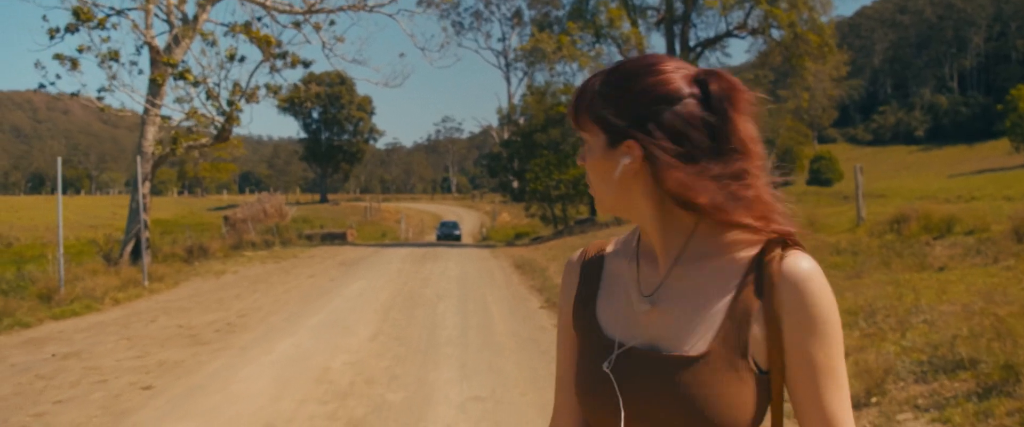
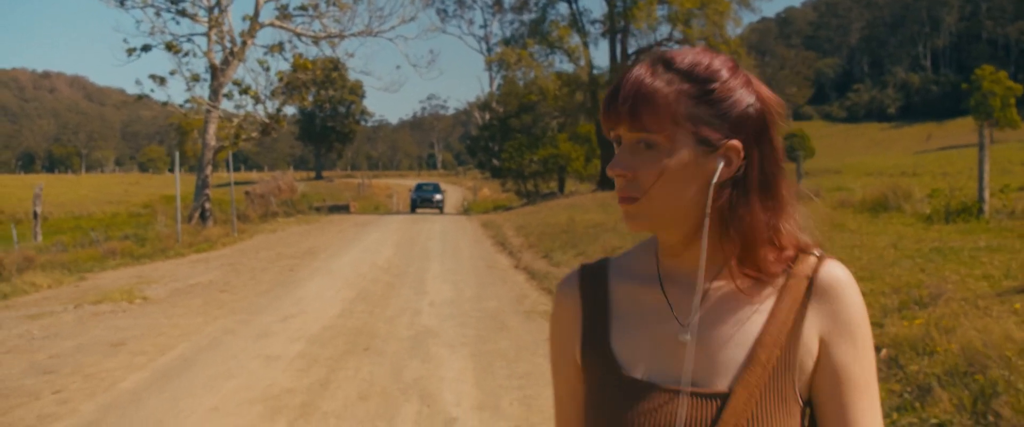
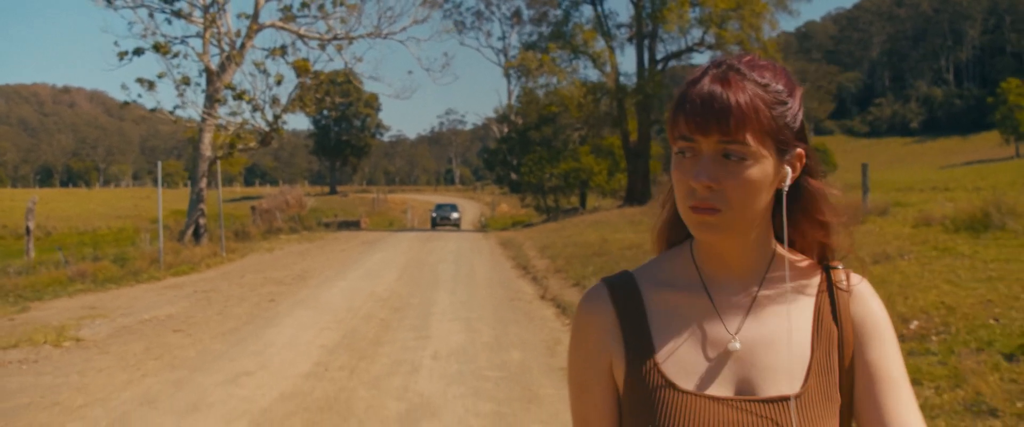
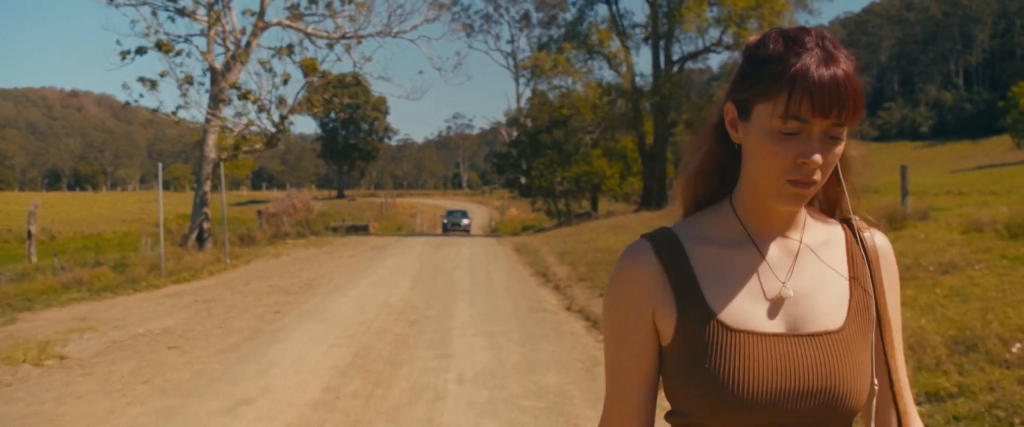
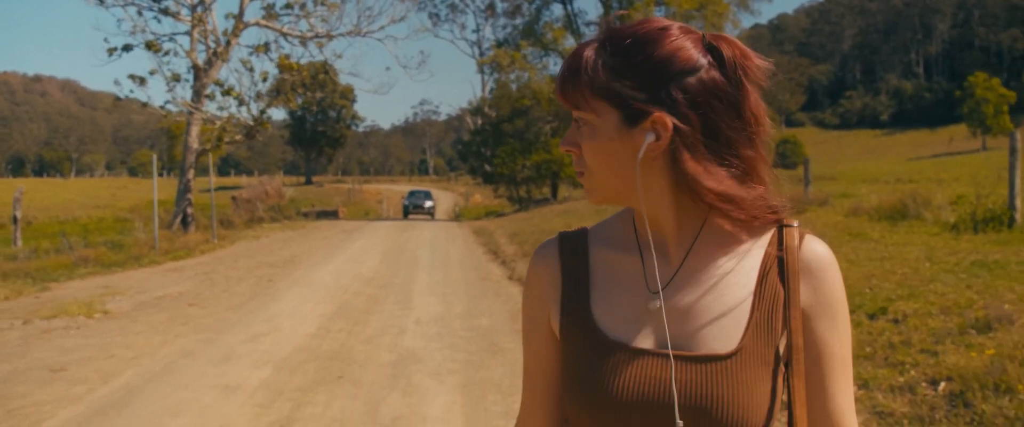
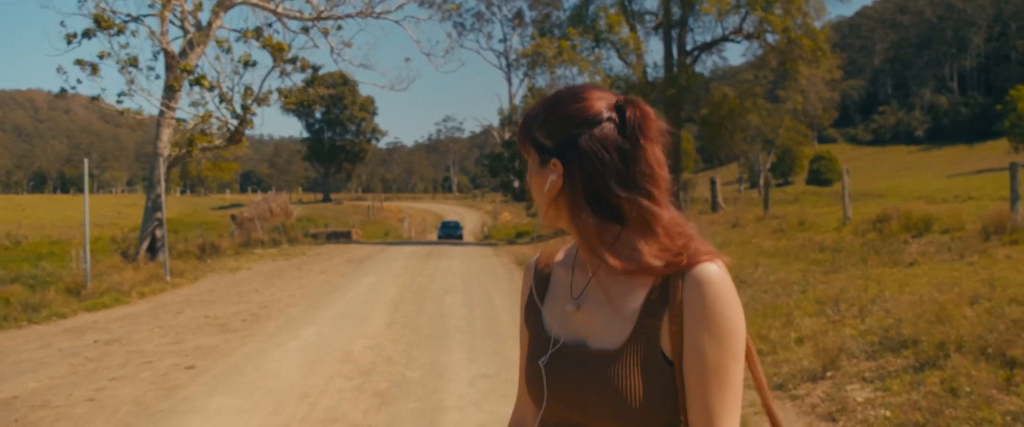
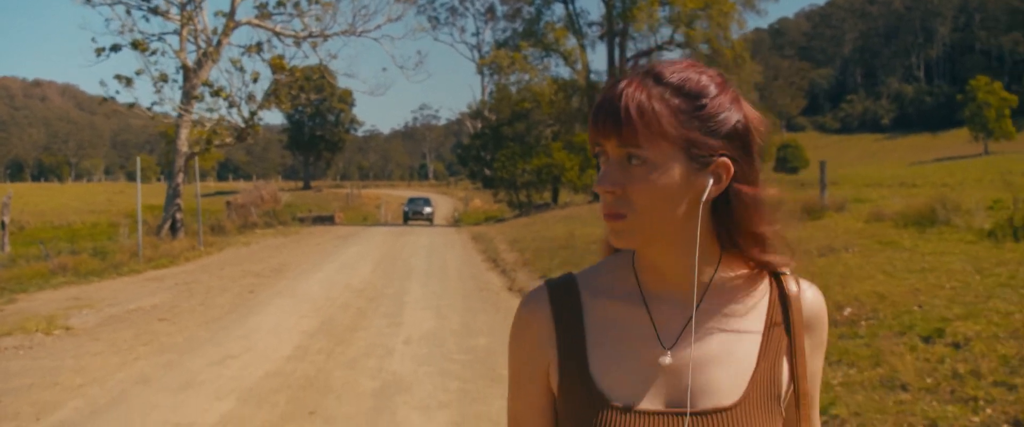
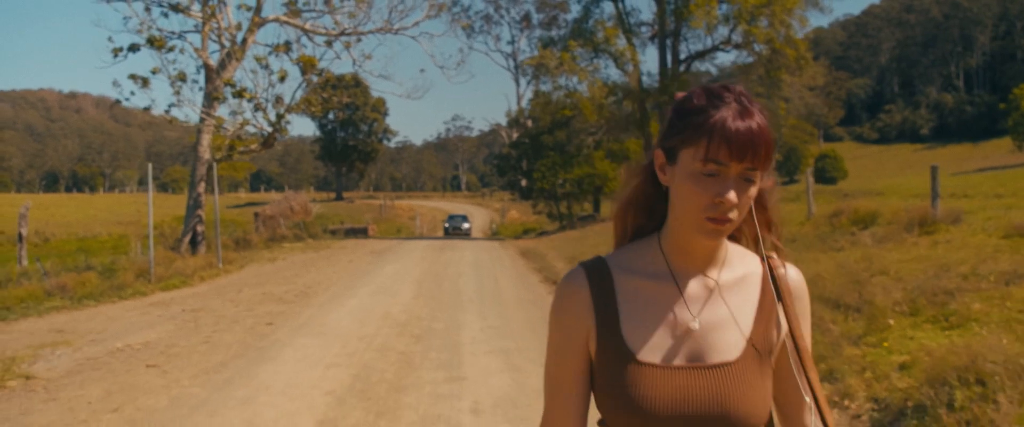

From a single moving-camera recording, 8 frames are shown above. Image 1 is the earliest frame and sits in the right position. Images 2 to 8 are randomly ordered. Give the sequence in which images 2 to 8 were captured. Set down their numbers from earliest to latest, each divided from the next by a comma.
6, 8, 4, 3, 7, 5, 2
